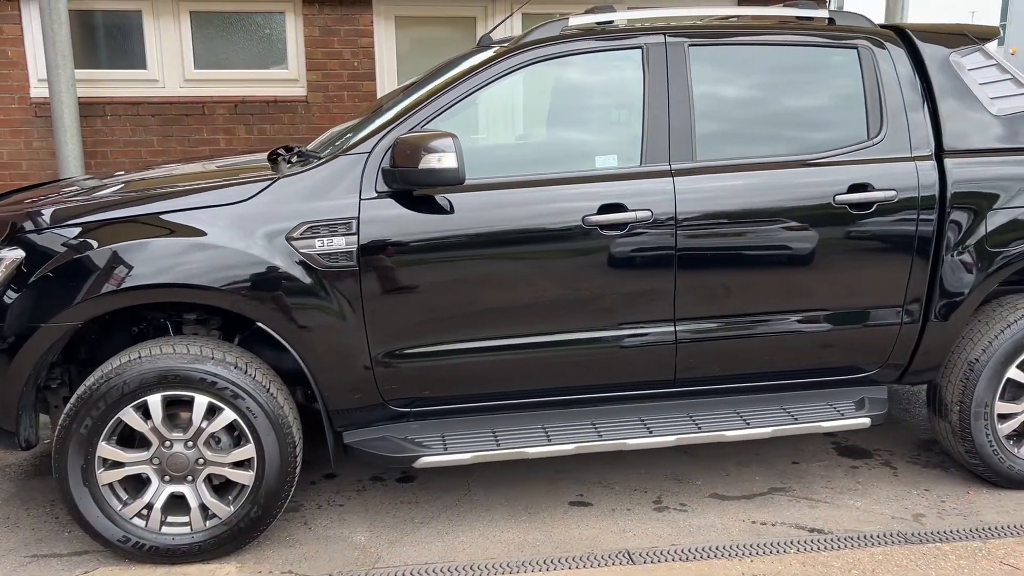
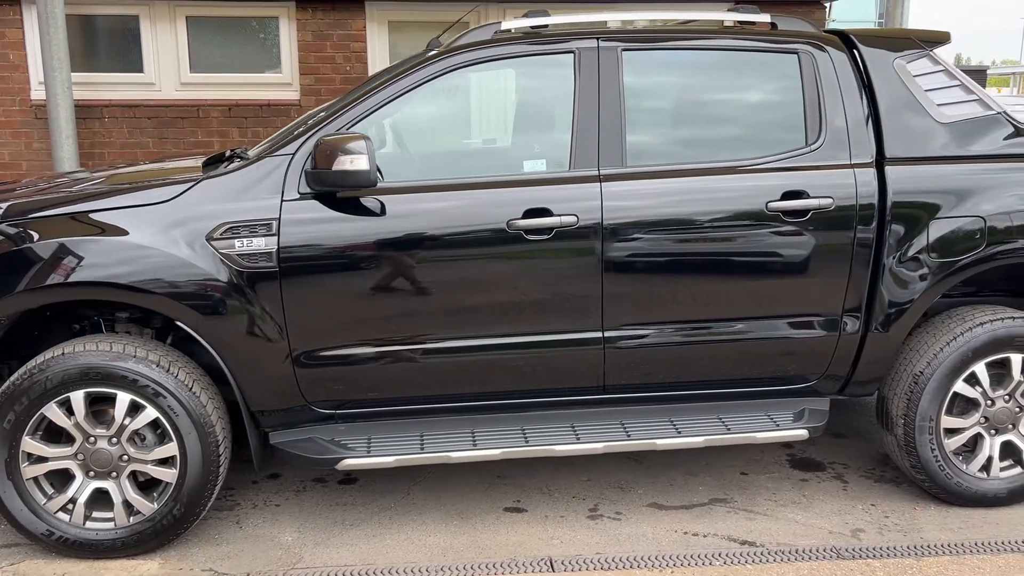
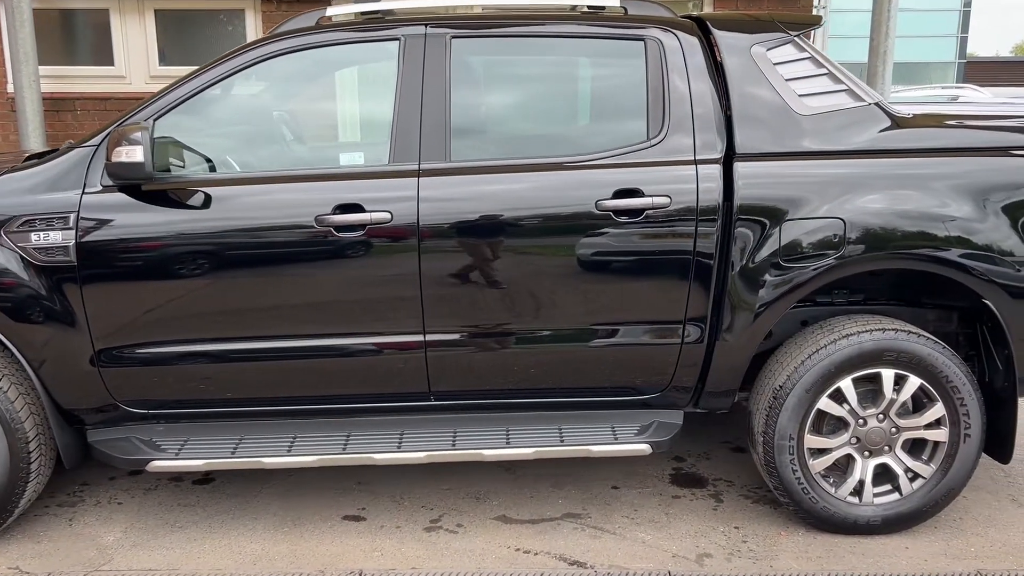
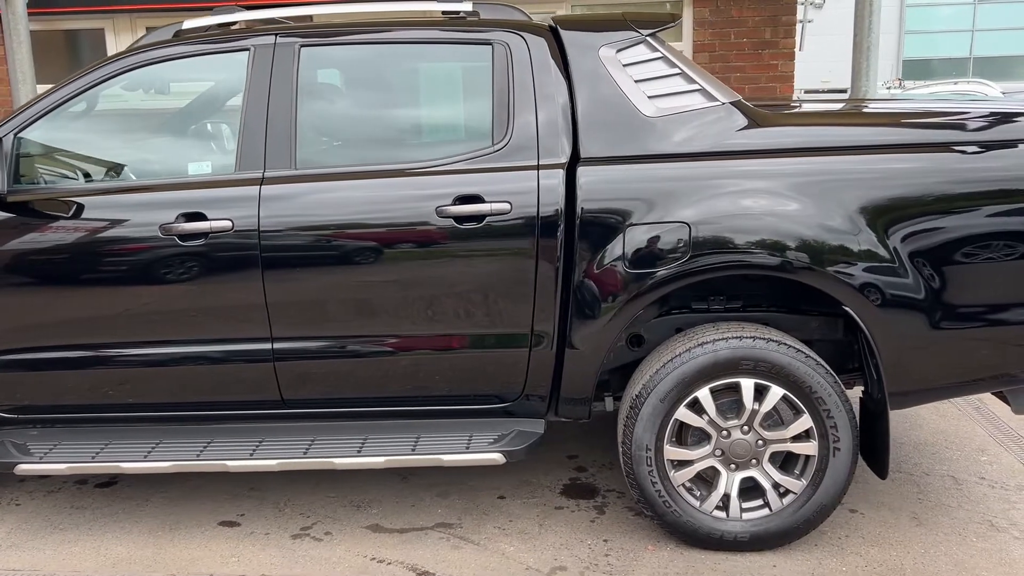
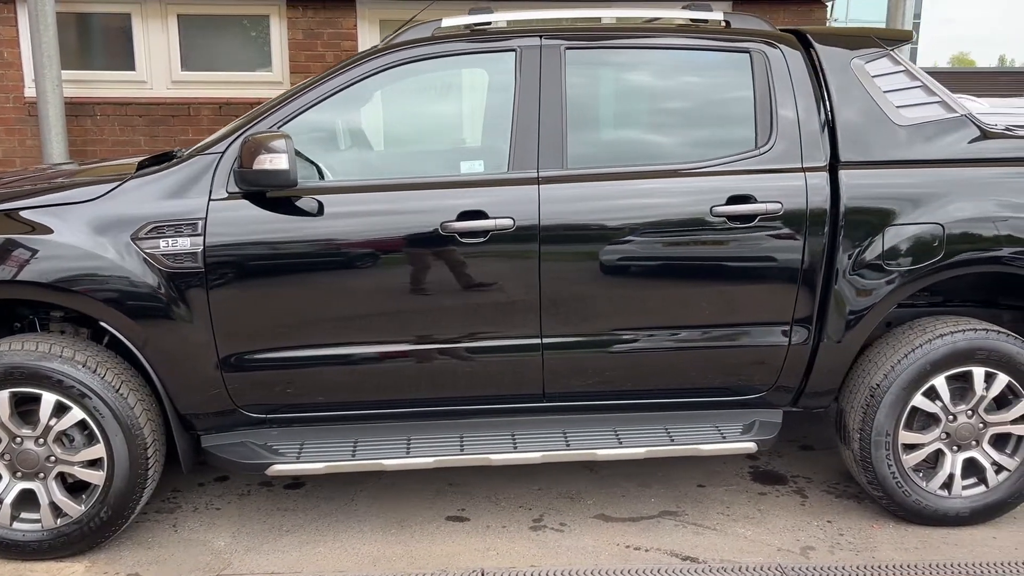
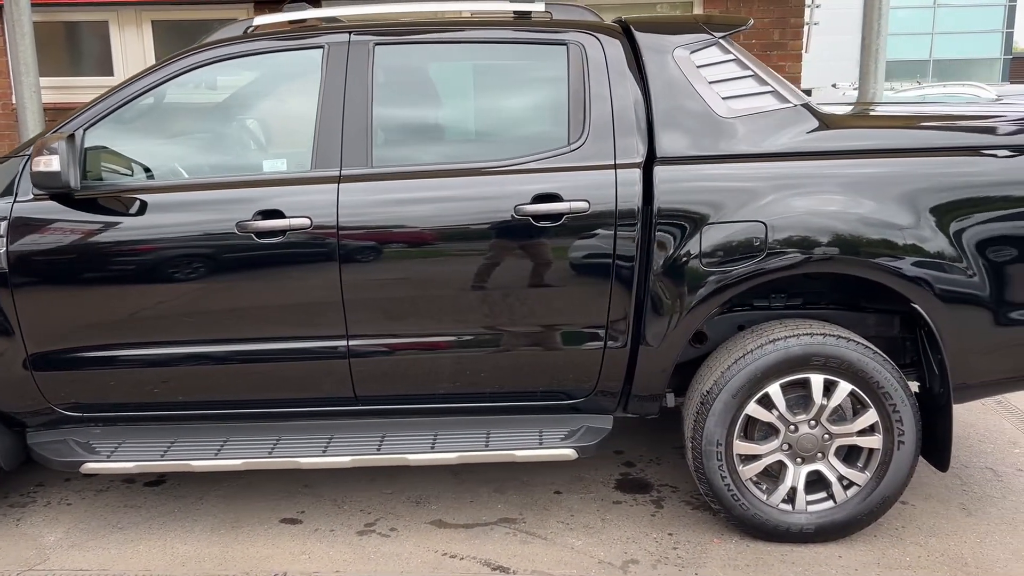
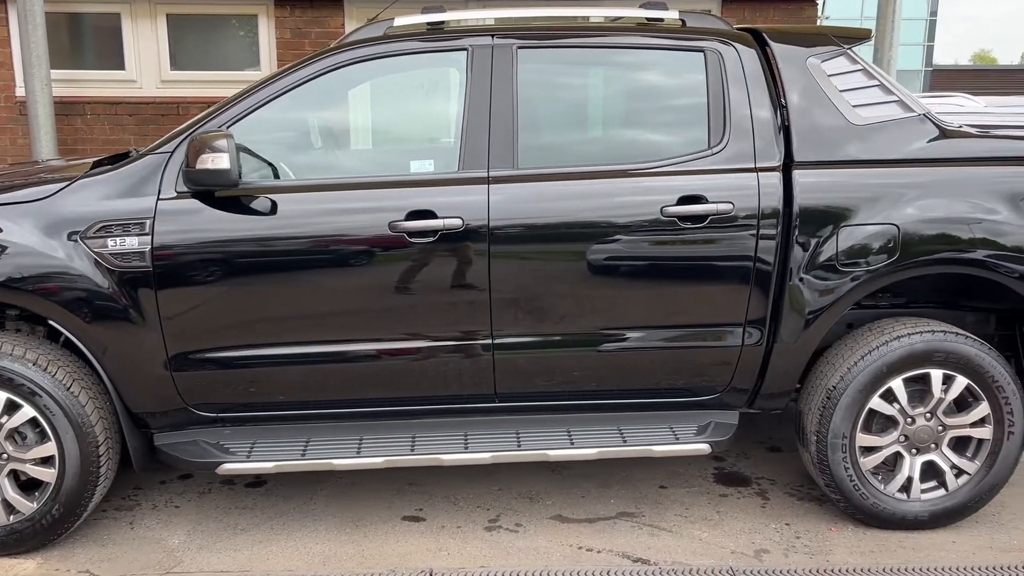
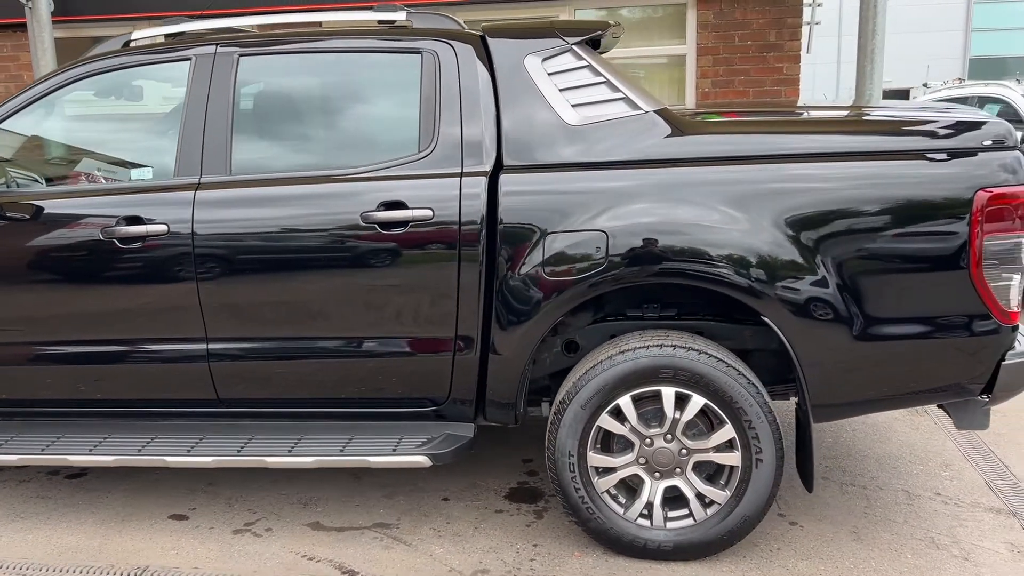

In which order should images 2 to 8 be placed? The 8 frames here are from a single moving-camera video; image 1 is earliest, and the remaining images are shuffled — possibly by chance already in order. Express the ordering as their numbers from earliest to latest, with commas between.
2, 5, 7, 3, 6, 4, 8
